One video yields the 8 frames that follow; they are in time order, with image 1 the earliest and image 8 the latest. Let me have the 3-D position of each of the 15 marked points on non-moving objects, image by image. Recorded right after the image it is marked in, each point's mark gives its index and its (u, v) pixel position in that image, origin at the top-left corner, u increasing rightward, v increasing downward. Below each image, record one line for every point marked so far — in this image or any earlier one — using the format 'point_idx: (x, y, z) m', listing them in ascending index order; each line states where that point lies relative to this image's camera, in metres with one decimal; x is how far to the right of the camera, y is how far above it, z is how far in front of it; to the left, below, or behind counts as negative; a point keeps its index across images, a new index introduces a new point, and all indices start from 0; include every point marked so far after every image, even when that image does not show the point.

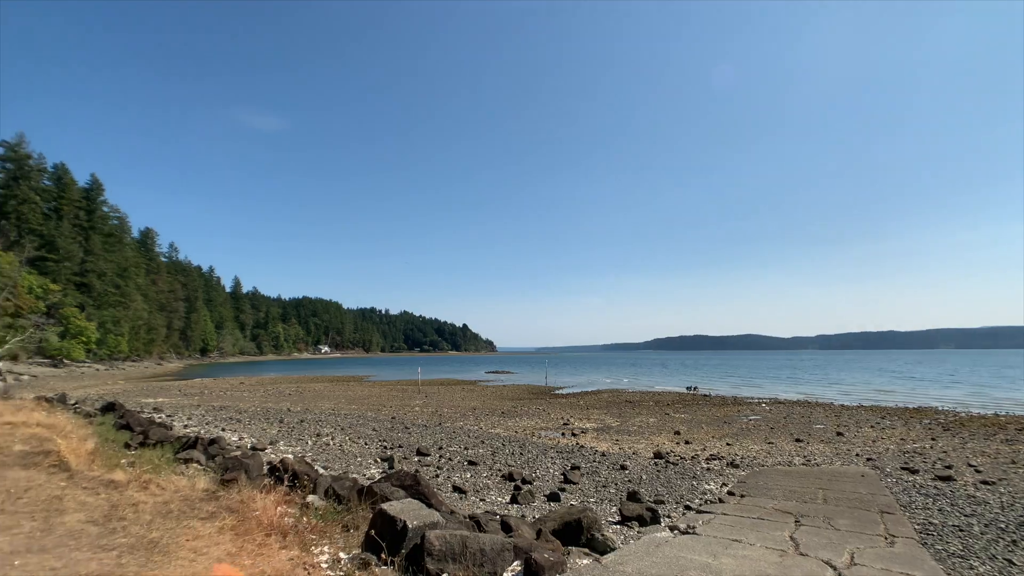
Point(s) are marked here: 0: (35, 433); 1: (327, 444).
0: (-8.0, -2.5, +9.1) m
1: (-4.9, -4.1, +13.9) m
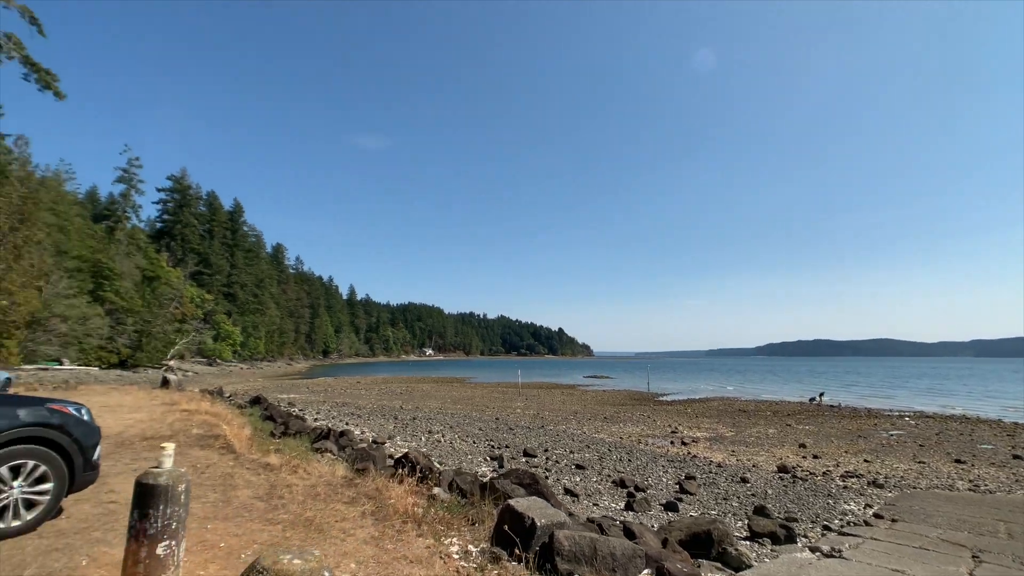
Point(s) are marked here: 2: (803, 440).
0: (-5.9, -2.6, +10.3) m
1: (-2.0, -4.2, +14.5) m
2: (+10.6, -5.6, +19.3) m
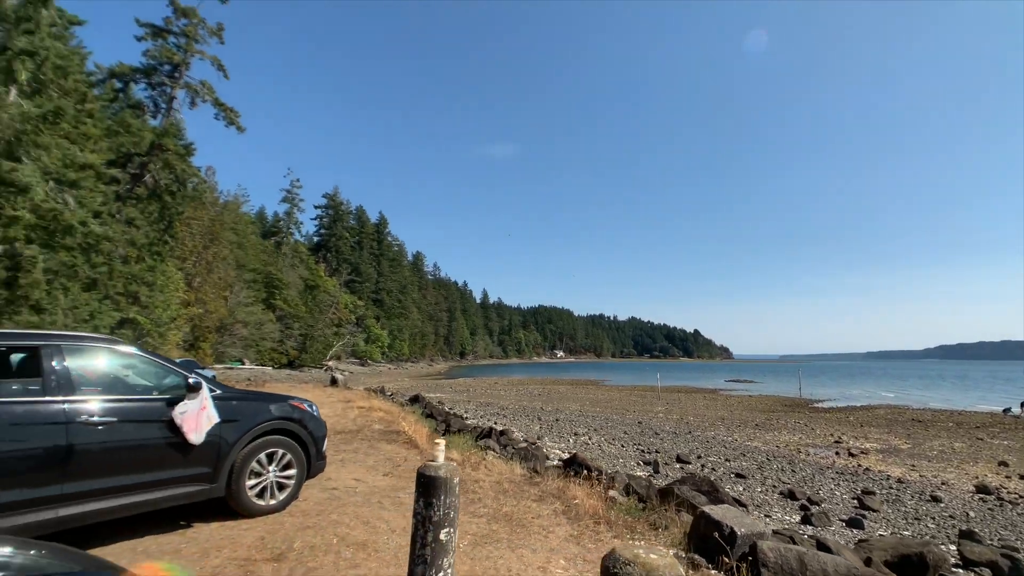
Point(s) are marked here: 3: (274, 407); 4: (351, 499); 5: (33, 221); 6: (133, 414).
0: (-2.8, -2.8, +11.3) m
1: (+2.1, -4.3, +14.5) m
2: (+15.5, -5.3, +16.4) m
3: (-2.3, -1.2, +5.2) m
4: (-1.7, -2.3, +5.7) m
5: (-15.2, +2.1, +17.0) m
6: (-3.1, -1.0, +4.2) m
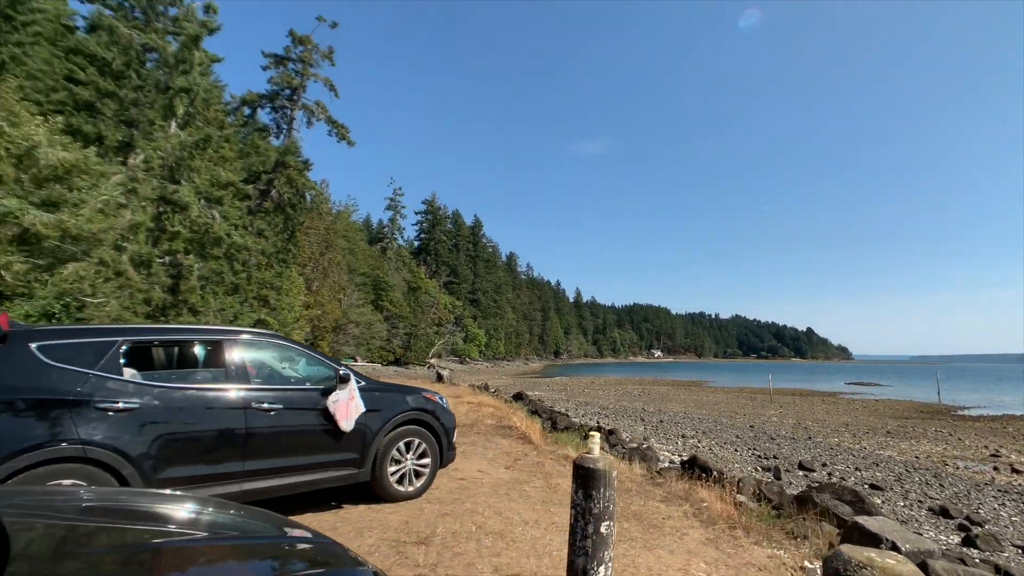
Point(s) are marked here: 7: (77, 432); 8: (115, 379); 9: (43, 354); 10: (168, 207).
0: (-0.4, -2.8, +11.6) m
1: (+4.9, -4.2, +13.9) m
2: (+18.5, -5.0, +13.5) m
3: (-1.1, -1.2, +5.5) m
4: (-0.4, -2.3, +5.9) m
5: (-11.7, +1.9, +19.3) m
6: (-1.9, -1.0, +4.7) m
7: (-2.9, -1.0, +3.5) m
8: (-2.9, -0.7, +3.8) m
9: (-3.2, -0.4, +3.5) m
10: (-12.1, +2.9, +18.6) m
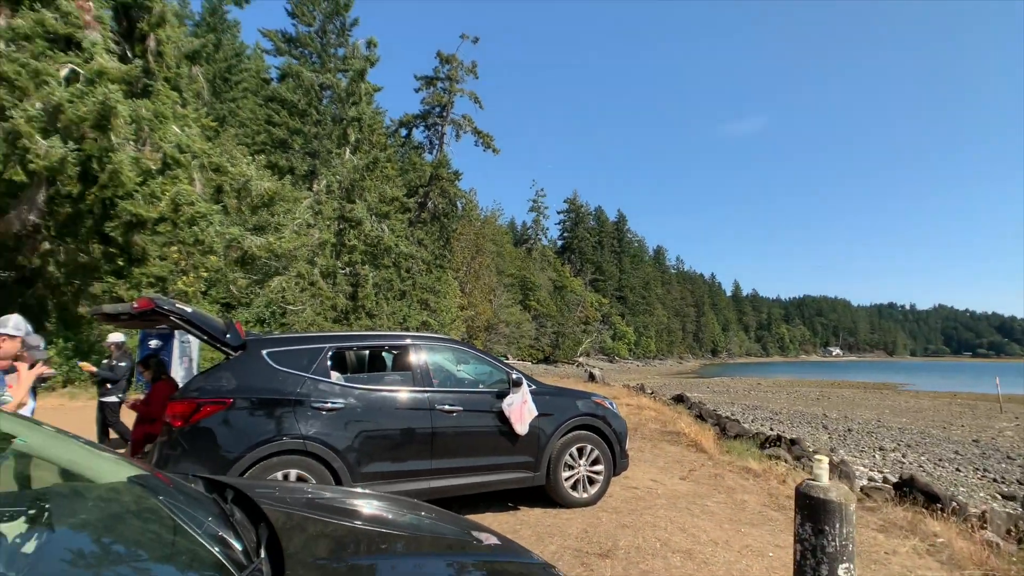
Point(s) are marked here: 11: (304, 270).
0: (+3.0, -2.7, +11.1) m
1: (+8.8, -3.9, +11.9) m
2: (+21.8, -4.2, +7.9) m
3: (+0.7, -1.2, +5.4) m
4: (+1.5, -2.3, +5.6) m
5: (-6.0, +1.6, +21.6) m
6: (-0.4, -1.1, +4.8) m
7: (-1.6, -1.1, +3.9) m
8: (-1.5, -0.8, +4.2) m
9: (-1.9, -0.6, +4.1) m
10: (-6.5, +2.6, +20.9) m
11: (-7.3, +0.6, +18.6) m
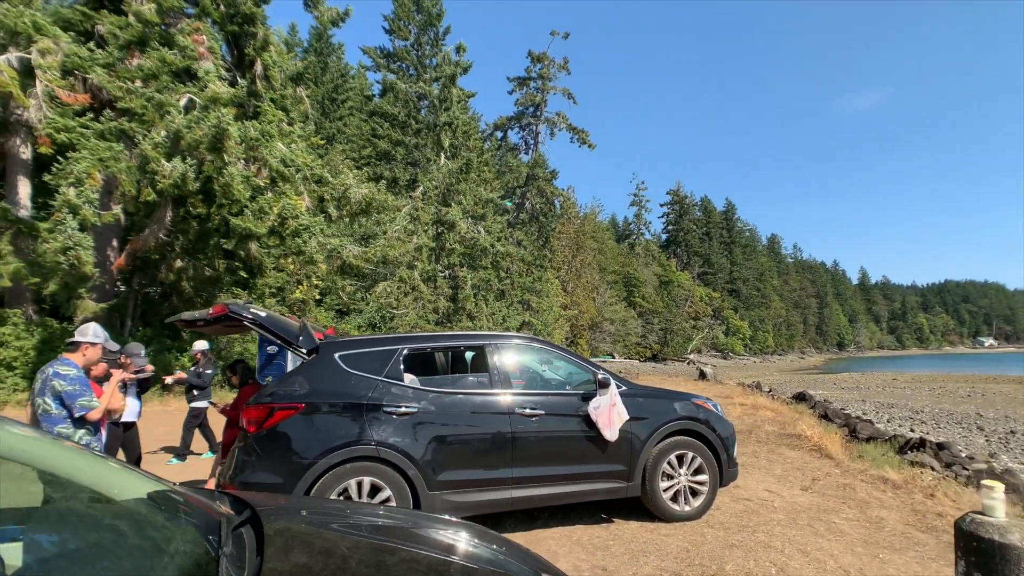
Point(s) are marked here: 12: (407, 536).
0: (+5.0, -2.5, +10.0) m
1: (+10.9, -3.5, +9.7) m
2: (+22.8, -3.3, +3.3) m
3: (+1.5, -1.1, +4.8) m
4: (+2.4, -2.1, +4.9) m
5: (-2.1, +1.6, +22.0) m
6: (+0.4, -1.0, +4.5) m
7: (-1.0, -1.1, +3.9) m
8: (-0.9, -0.8, +4.1) m
9: (-1.3, -0.6, +4.0) m
10: (-2.8, +2.5, +21.5) m
11: (-3.9, +0.5, +19.3) m
12: (-0.5, -1.1, +2.5) m
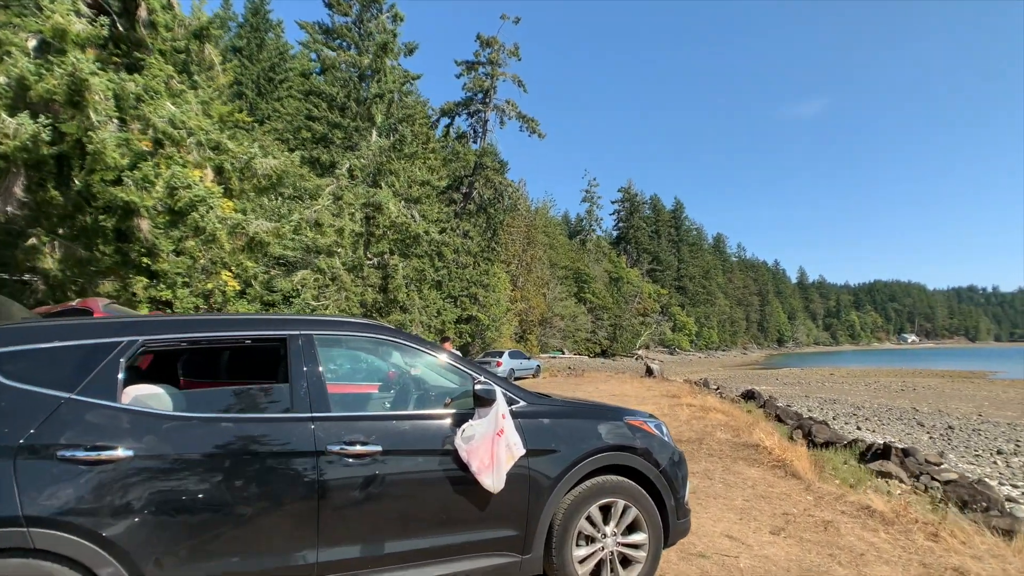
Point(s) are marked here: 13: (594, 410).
0: (+3.5, -2.3, +8.7) m
1: (+9.4, -3.3, +8.9) m
2: (+21.9, -3.3, +3.6) m
3: (+0.6, -0.9, +3.2) m
4: (+1.4, -1.9, +3.3) m
5: (-4.5, +2.0, +20.0) m
6: (-0.6, -0.8, +2.7) m
7: (-1.9, -0.8, +2.0) m
8: (-1.8, -0.5, +2.2) m
9: (-2.2, -0.3, +2.1) m
10: (-5.1, +2.9, +19.4) m
11: (-6.1, +0.9, +17.1) m
12: (-1.3, -0.9, +0.6) m
13: (+0.5, -0.8, +3.3) m
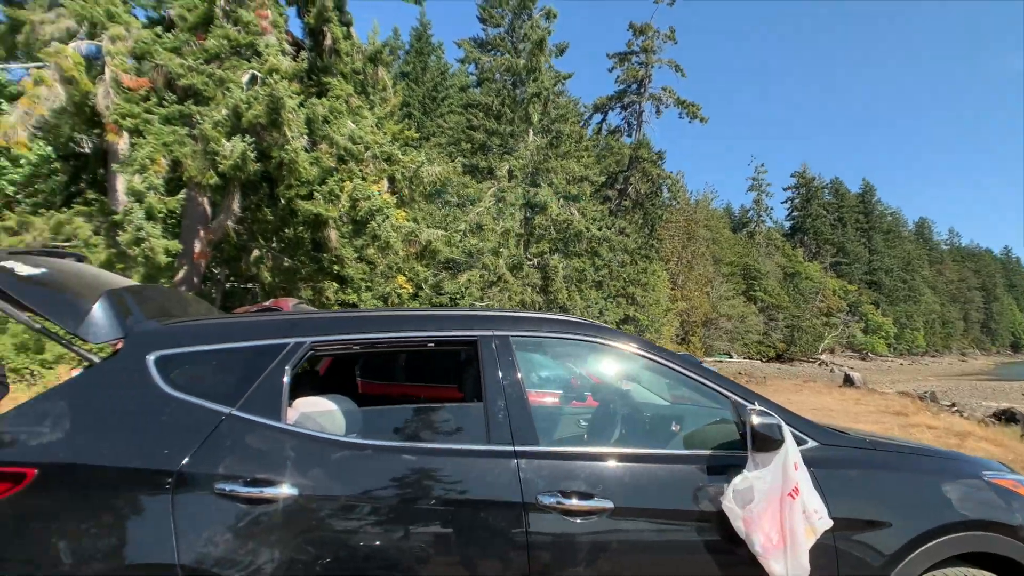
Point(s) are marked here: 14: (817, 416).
0: (+6.1, -2.1, +6.4) m
1: (+11.8, -3.0, +4.9) m
2: (+22.3, -2.7, -3.7) m
3: (+1.7, -0.8, +2.0) m
4: (+2.6, -1.8, +1.9) m
5: (+1.5, +2.0, +19.5) m
6: (+0.5, -0.7, +1.9) m
7: (-1.0, -0.8, +1.5) m
8: (-0.8, -0.5, +1.7) m
9: (-1.3, -0.3, +1.8) m
10: (+0.7, +2.9, +19.1) m
11: (-0.8, +0.8, +17.3) m
12: (-0.8, -0.9, 0.0) m
13: (+1.7, -0.7, +2.1) m
14: (+7.1, -3.0, +12.2) m
